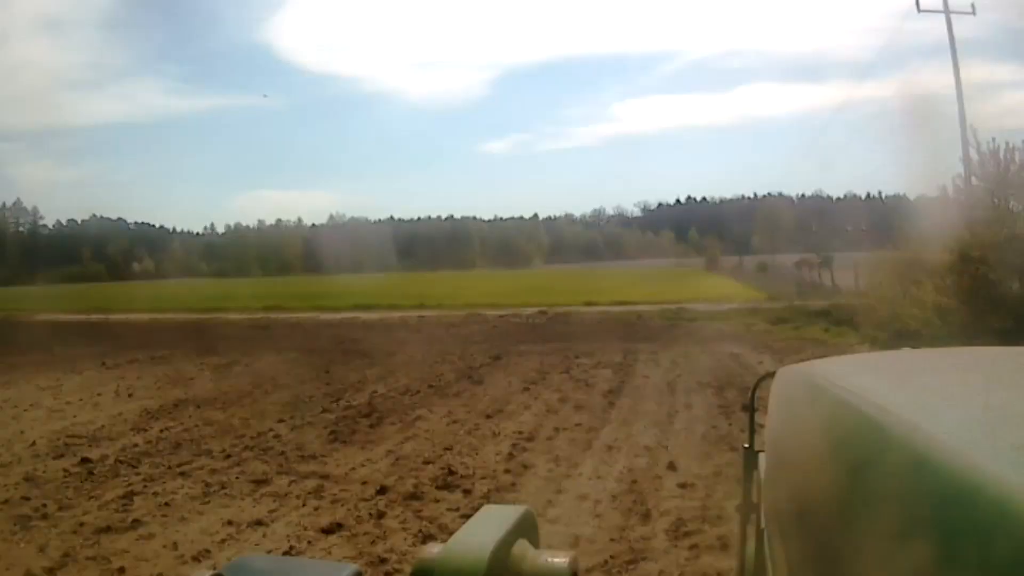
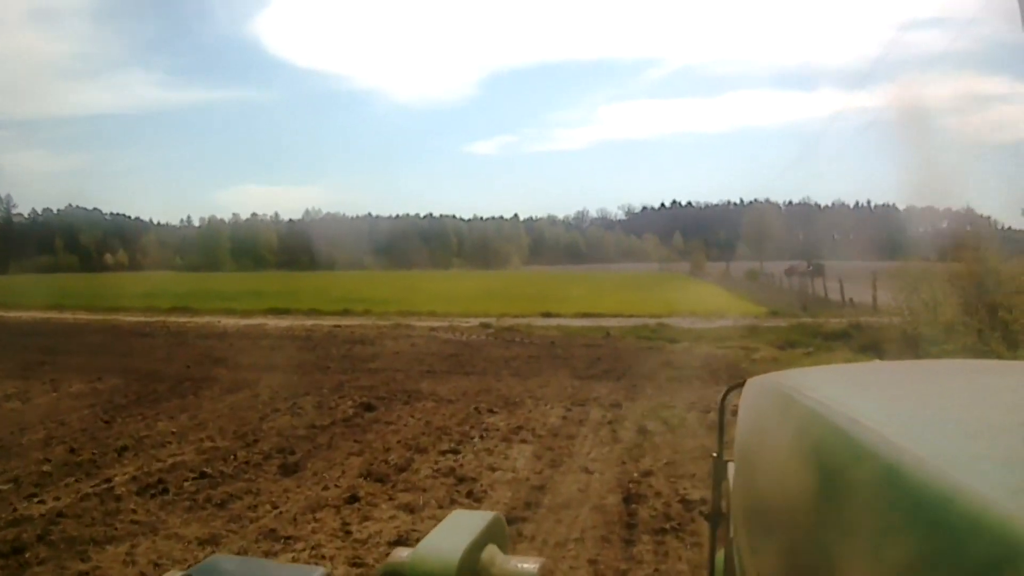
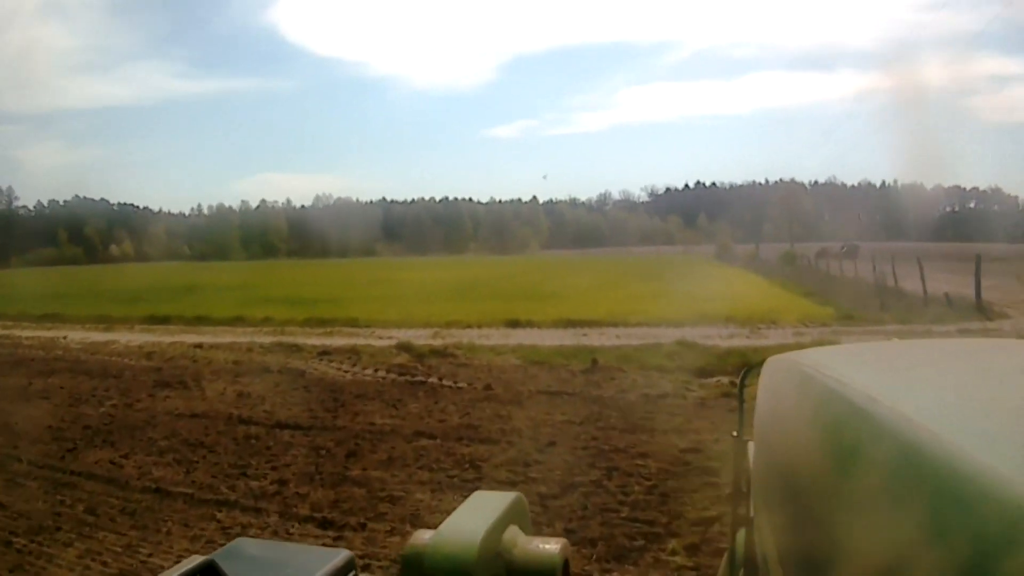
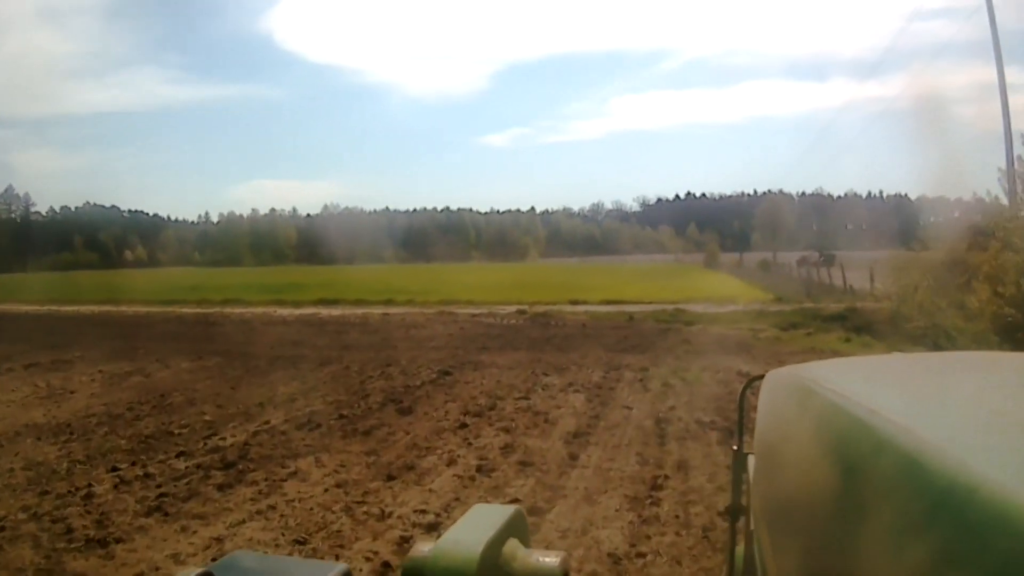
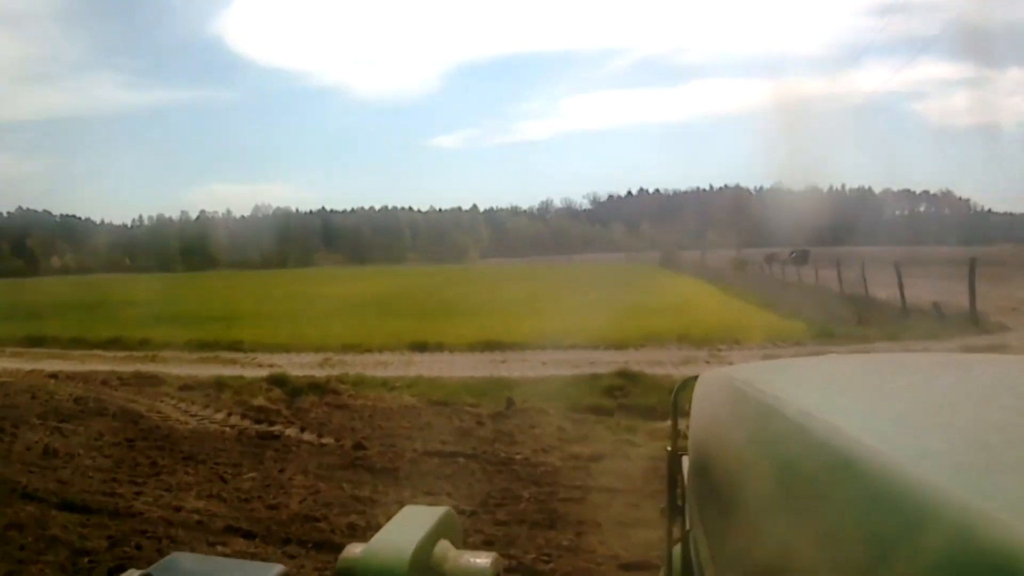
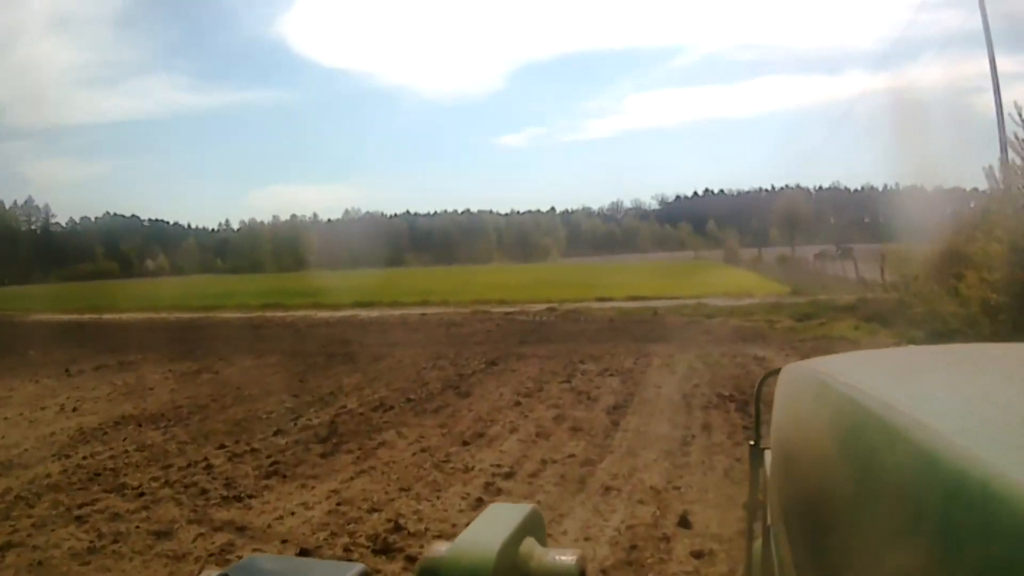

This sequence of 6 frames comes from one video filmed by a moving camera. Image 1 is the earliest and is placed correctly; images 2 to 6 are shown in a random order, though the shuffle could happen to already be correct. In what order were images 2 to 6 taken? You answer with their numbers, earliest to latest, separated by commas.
6, 4, 2, 3, 5
